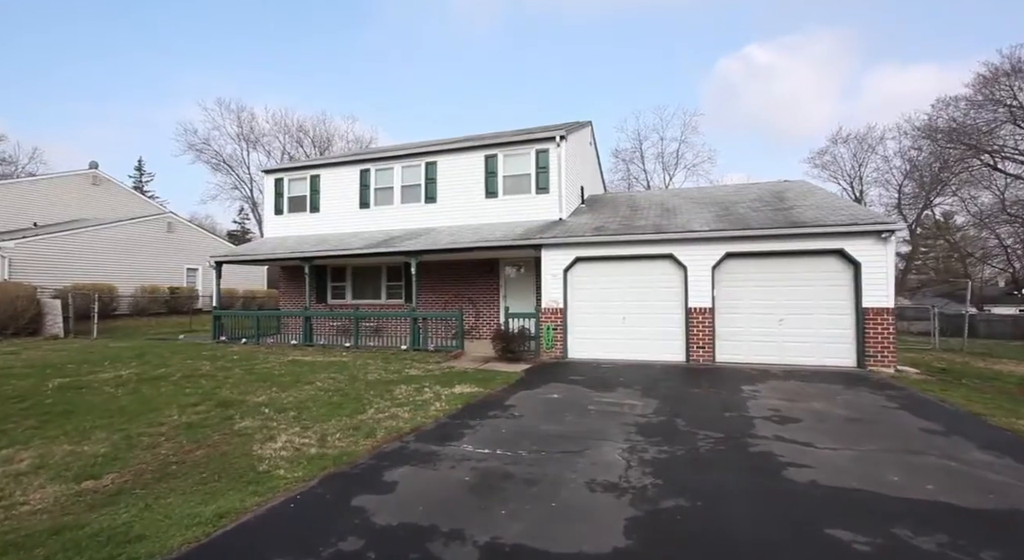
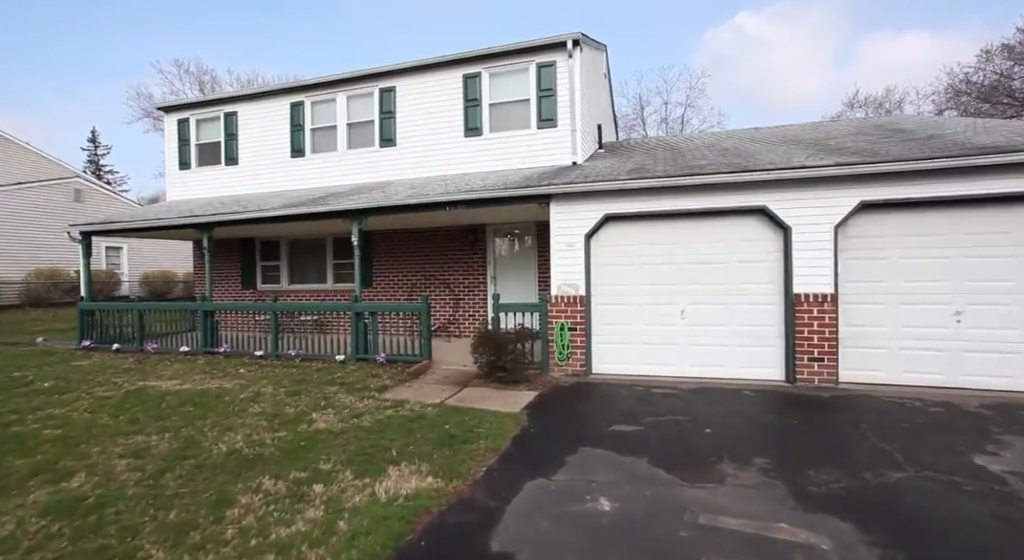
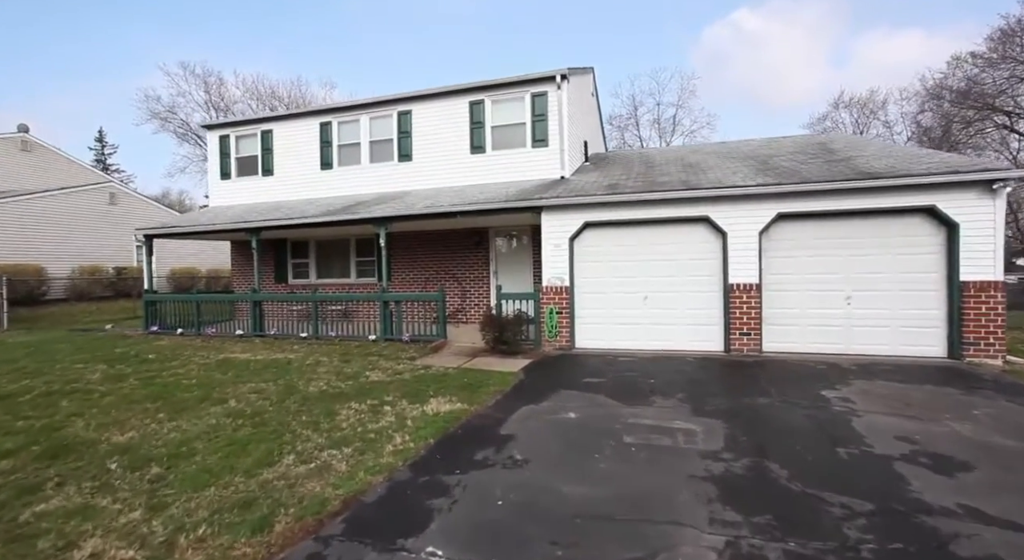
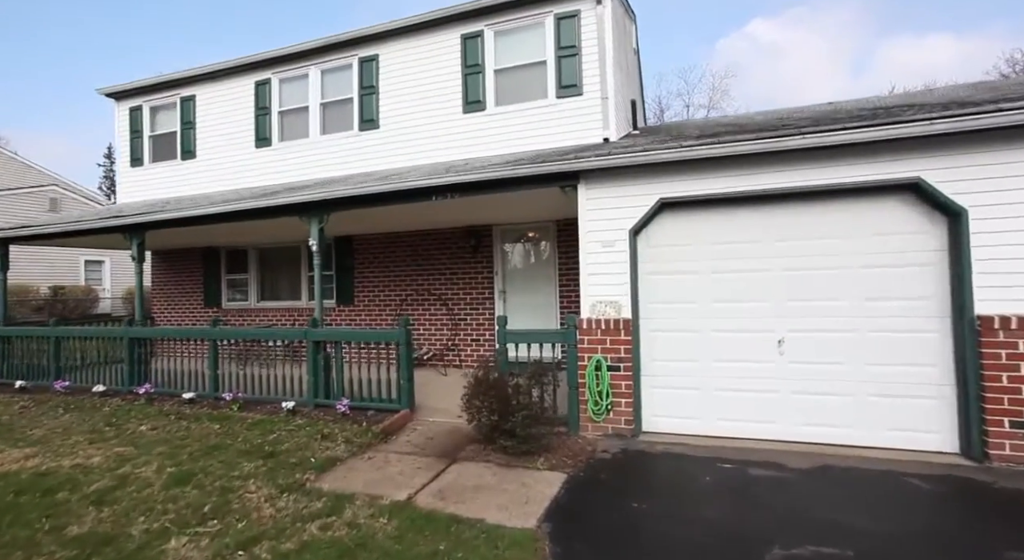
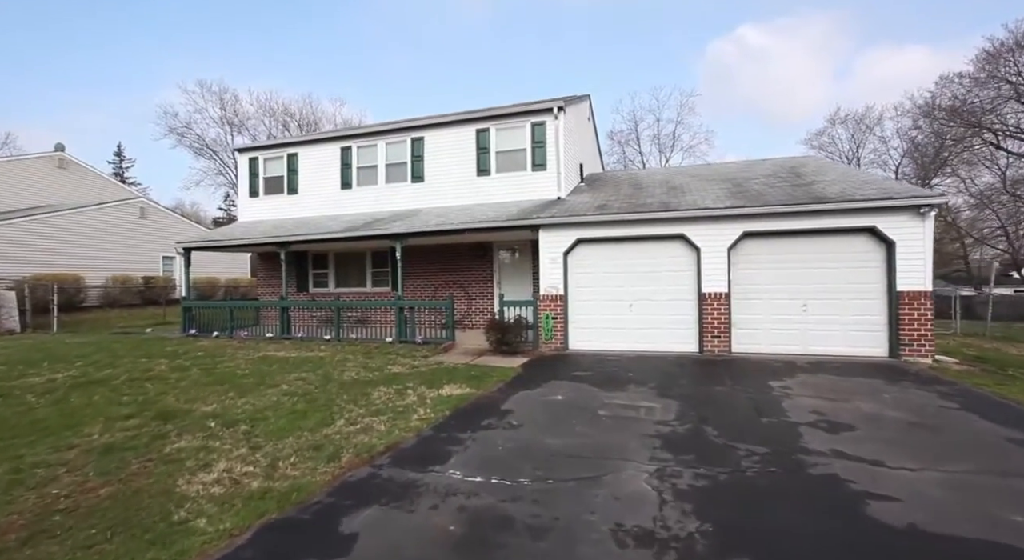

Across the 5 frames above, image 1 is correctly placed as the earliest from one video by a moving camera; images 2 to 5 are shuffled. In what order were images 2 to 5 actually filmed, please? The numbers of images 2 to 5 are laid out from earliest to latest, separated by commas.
5, 3, 2, 4
